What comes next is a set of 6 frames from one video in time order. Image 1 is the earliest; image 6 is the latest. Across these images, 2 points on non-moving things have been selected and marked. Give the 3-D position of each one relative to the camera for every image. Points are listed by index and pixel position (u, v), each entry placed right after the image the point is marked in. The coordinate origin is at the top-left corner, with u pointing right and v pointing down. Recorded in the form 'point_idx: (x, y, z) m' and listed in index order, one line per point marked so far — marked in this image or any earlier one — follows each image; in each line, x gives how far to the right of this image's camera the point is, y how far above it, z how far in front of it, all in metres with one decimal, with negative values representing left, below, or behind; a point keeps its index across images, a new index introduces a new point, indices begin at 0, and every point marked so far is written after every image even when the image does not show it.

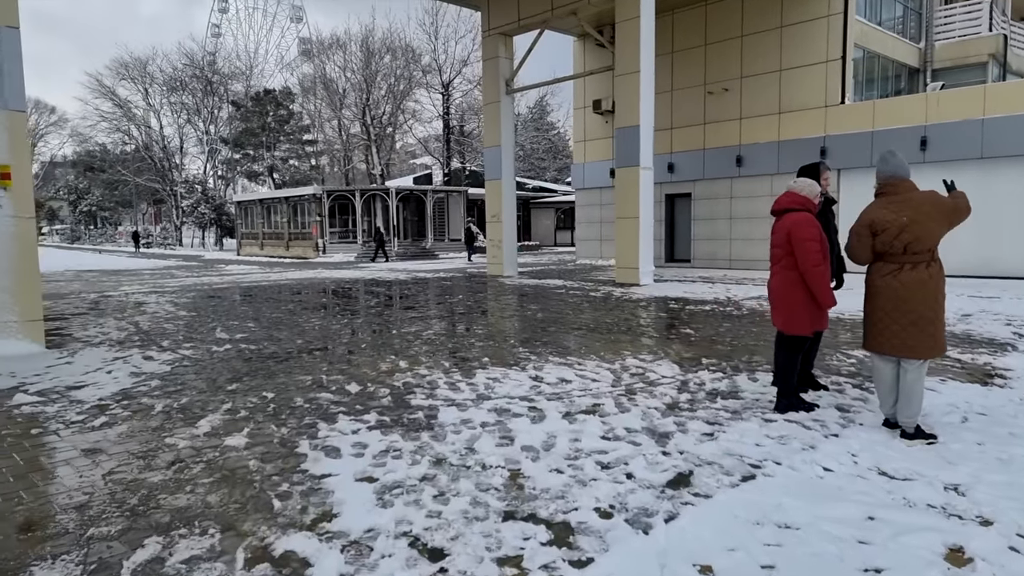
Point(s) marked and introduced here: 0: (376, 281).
0: (-3.7, +0.2, +17.7) m
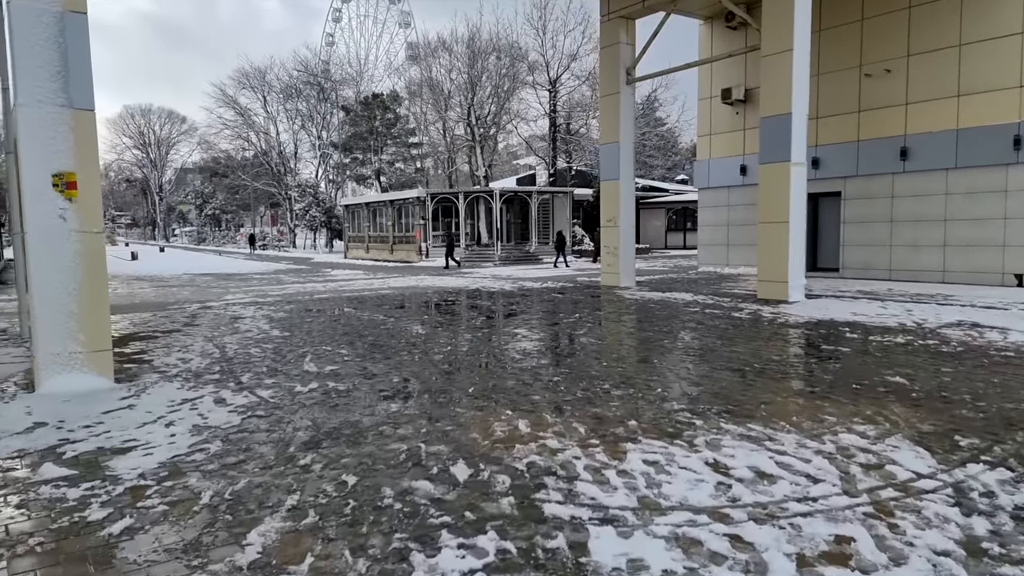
0: (-0.8, -0.1, +16.4) m
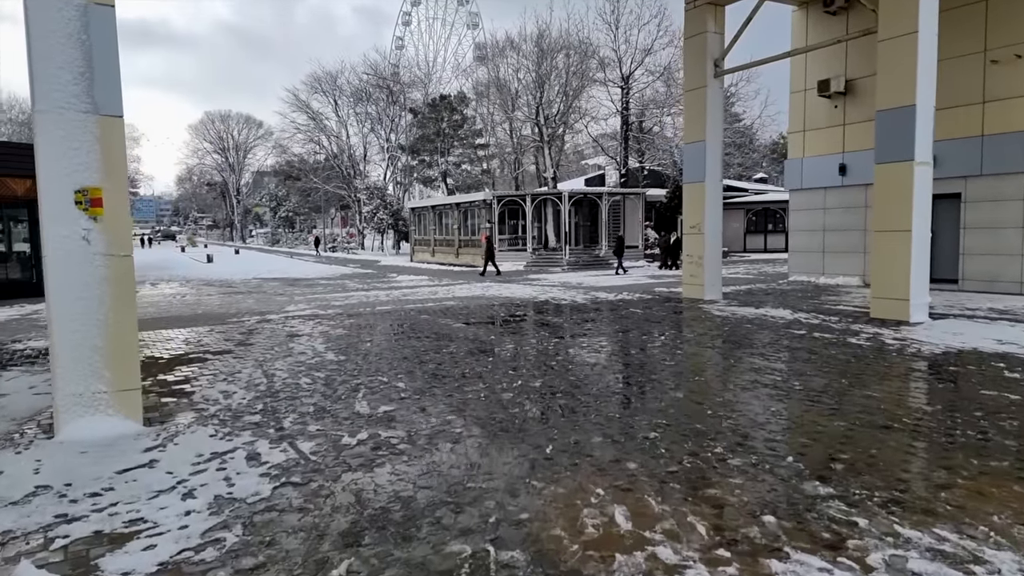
0: (+0.9, -0.4, +15.4) m
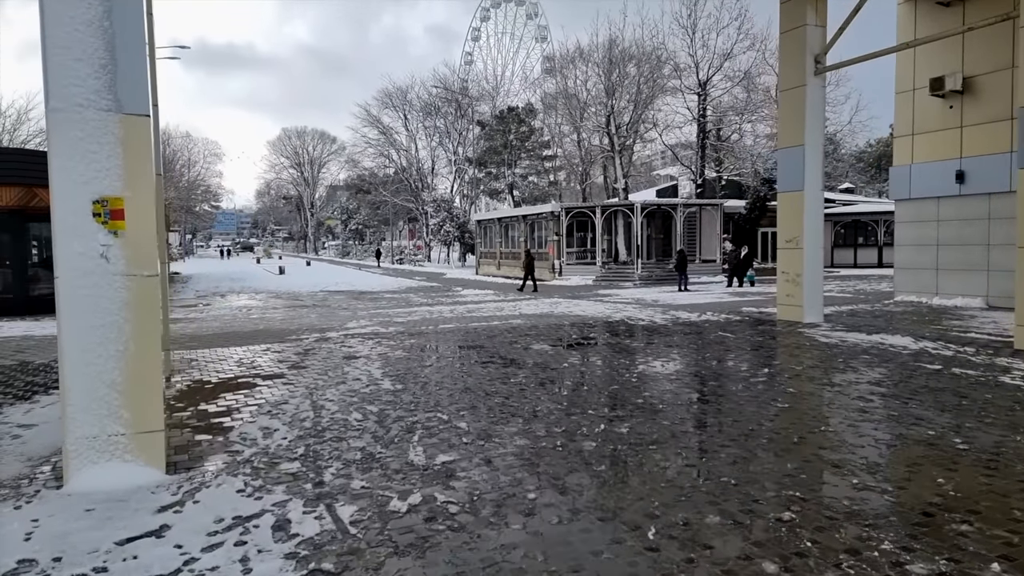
0: (+2.5, -0.8, +14.1) m
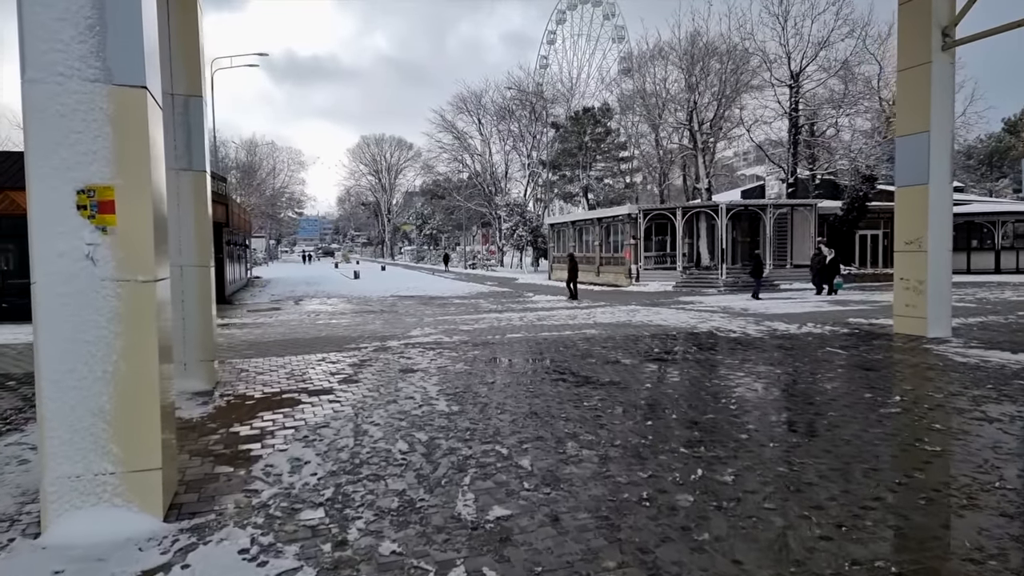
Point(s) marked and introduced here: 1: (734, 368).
0: (+3.9, -0.9, +12.7) m
1: (+3.1, -1.1, +9.2) m
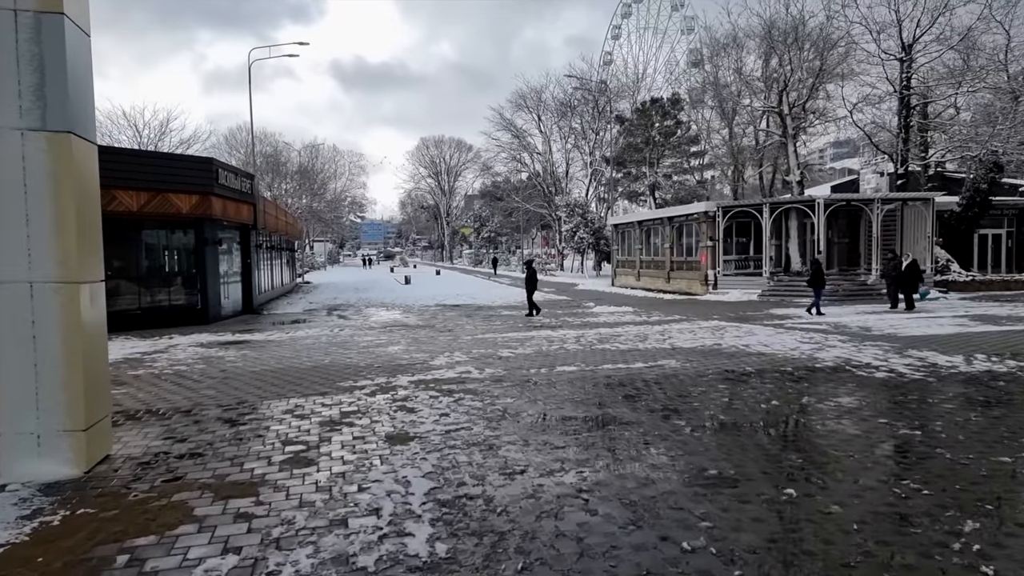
0: (+4.7, -1.2, +9.2) m
1: (+3.5, -1.4, +5.8) m
